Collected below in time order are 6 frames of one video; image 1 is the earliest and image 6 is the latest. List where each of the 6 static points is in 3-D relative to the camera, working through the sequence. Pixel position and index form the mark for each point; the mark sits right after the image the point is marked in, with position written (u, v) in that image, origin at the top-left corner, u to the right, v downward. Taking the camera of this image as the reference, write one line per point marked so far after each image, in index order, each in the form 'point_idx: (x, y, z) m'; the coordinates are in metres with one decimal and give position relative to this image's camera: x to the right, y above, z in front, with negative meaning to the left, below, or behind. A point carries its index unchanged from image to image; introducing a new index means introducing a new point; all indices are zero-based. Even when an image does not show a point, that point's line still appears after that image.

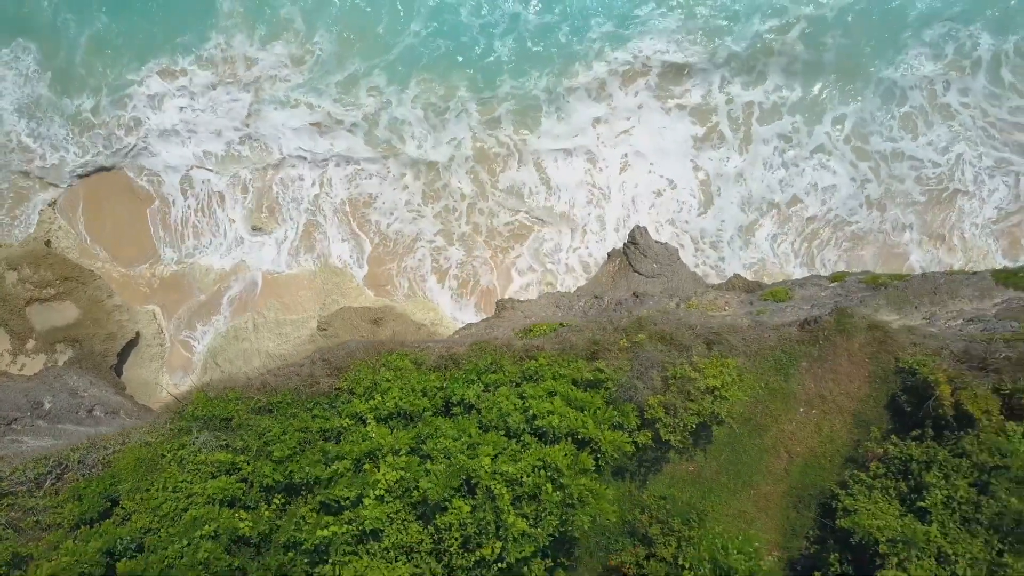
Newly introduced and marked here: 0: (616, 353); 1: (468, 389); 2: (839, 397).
0: (+1.9, -1.2, +11.7) m
1: (-0.8, -1.8, +11.1) m
2: (+6.2, -2.1, +11.9) m
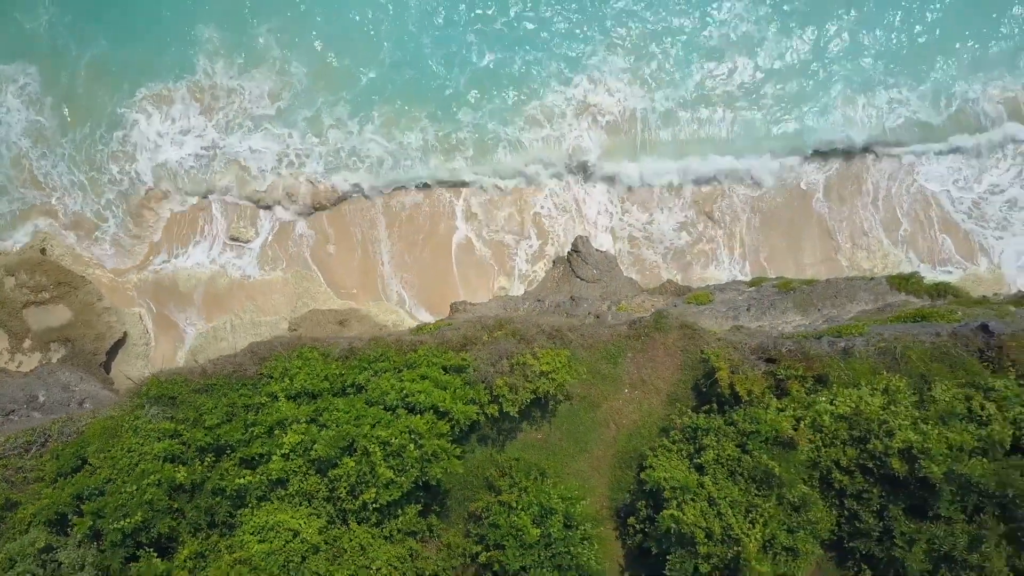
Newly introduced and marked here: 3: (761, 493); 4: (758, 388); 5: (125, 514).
0: (-0.8, -1.4, +14.9) m
1: (-3.5, -1.9, +14.3) m
2: (+3.5, -2.2, +15.1) m
3: (+5.3, -4.4, +13.4) m
4: (+5.4, -2.3, +14.2) m
5: (-7.9, -4.7, +12.7) m
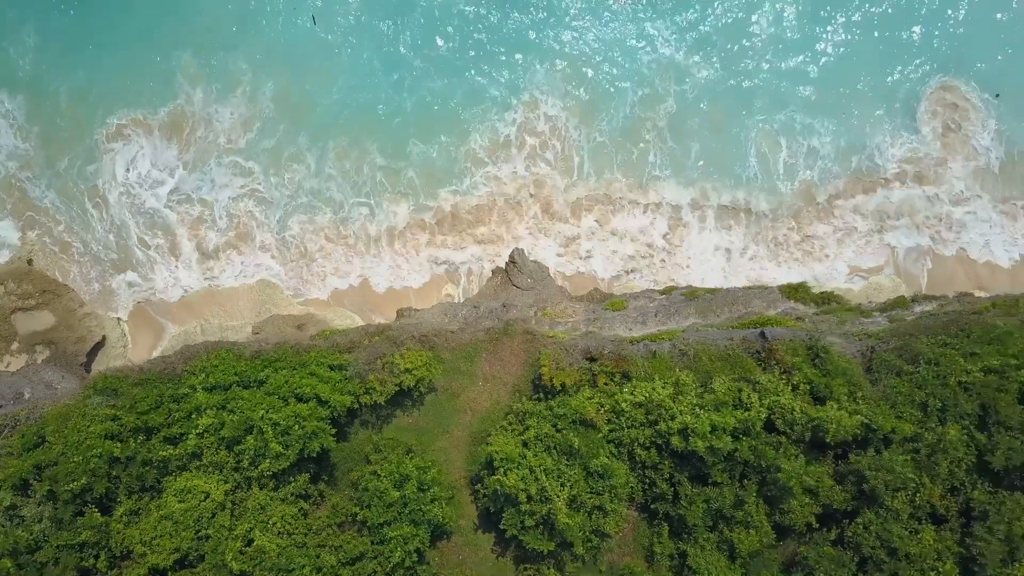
0: (-4.5, -1.8, +18.6) m
1: (-7.3, -2.4, +18.0) m
2: (-0.3, -2.7, +18.8) m
3: (+1.6, -4.8, +17.1) m
4: (+1.7, -2.7, +17.9) m
5: (-11.7, -5.1, +16.5) m
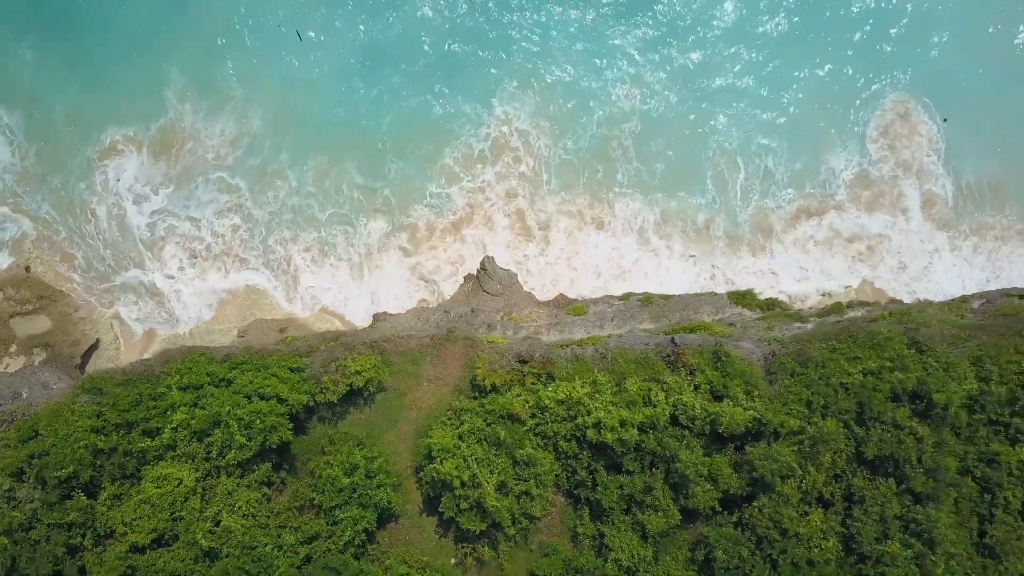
0: (-6.5, -2.2, +21.0) m
1: (-9.3, -2.7, +20.4) m
2: (-2.3, -3.0, +21.2) m
3: (-0.4, -5.2, +19.5) m
4: (-0.3, -3.0, +20.3) m
5: (-13.7, -5.4, +18.8) m
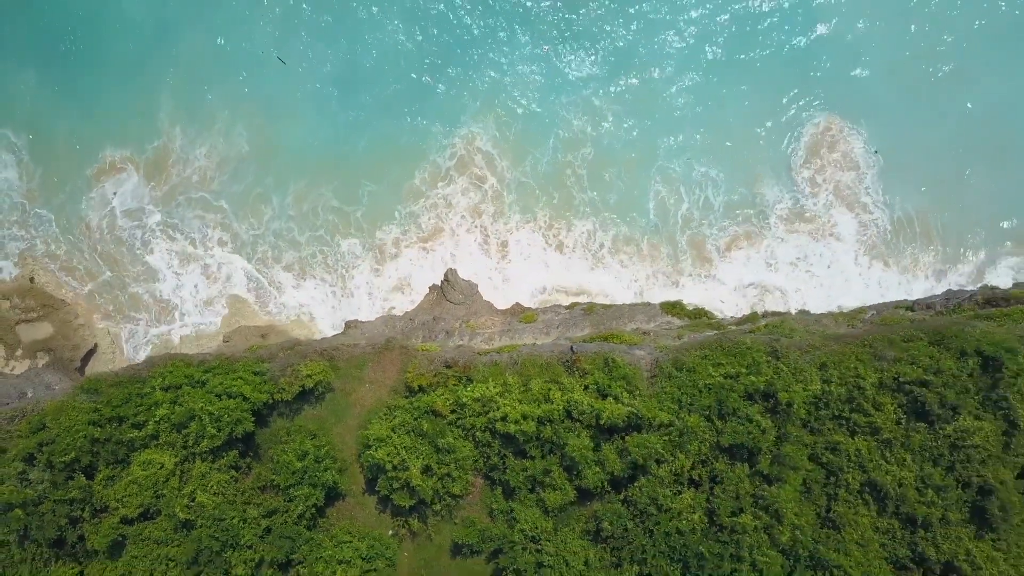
0: (-9.4, -2.9, +25.2) m
1: (-12.2, -3.4, +24.6) m
2: (-5.2, -3.7, +25.4) m
3: (-3.4, -5.9, +23.7) m
4: (-3.2, -3.7, +24.5) m
5: (-16.6, -6.1, +23.0) m
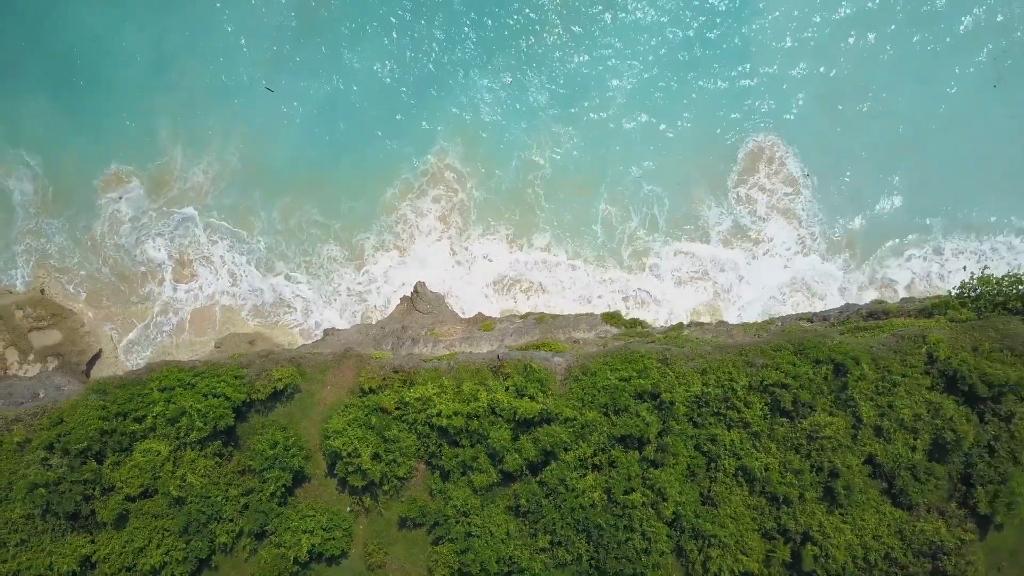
0: (-12.5, -3.8, +30.4) m
1: (-15.3, -4.3, +29.8) m
2: (-8.3, -4.6, +30.6) m
3: (-6.4, -6.8, +28.9) m
4: (-6.3, -4.7, +29.7) m
5: (-19.7, -7.0, +28.2) m
